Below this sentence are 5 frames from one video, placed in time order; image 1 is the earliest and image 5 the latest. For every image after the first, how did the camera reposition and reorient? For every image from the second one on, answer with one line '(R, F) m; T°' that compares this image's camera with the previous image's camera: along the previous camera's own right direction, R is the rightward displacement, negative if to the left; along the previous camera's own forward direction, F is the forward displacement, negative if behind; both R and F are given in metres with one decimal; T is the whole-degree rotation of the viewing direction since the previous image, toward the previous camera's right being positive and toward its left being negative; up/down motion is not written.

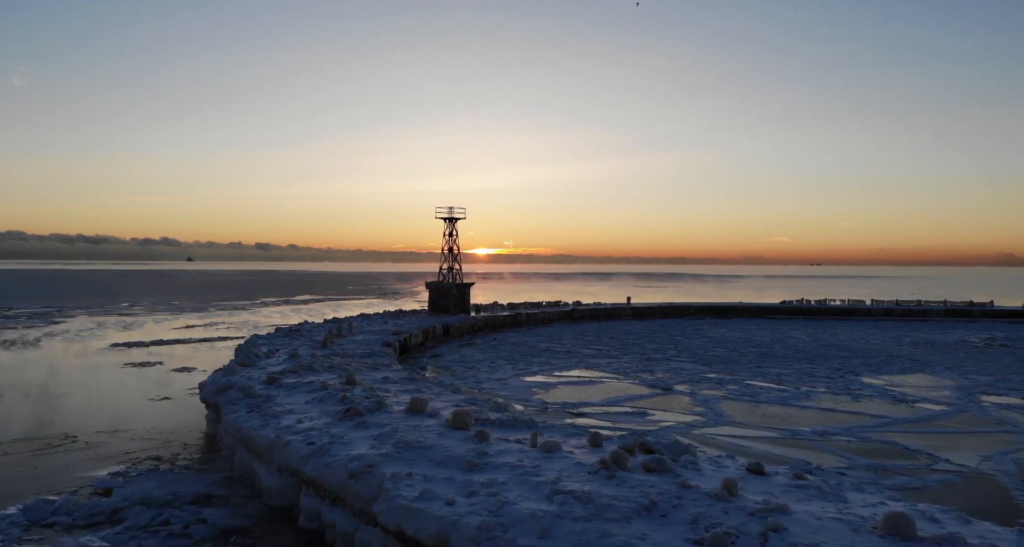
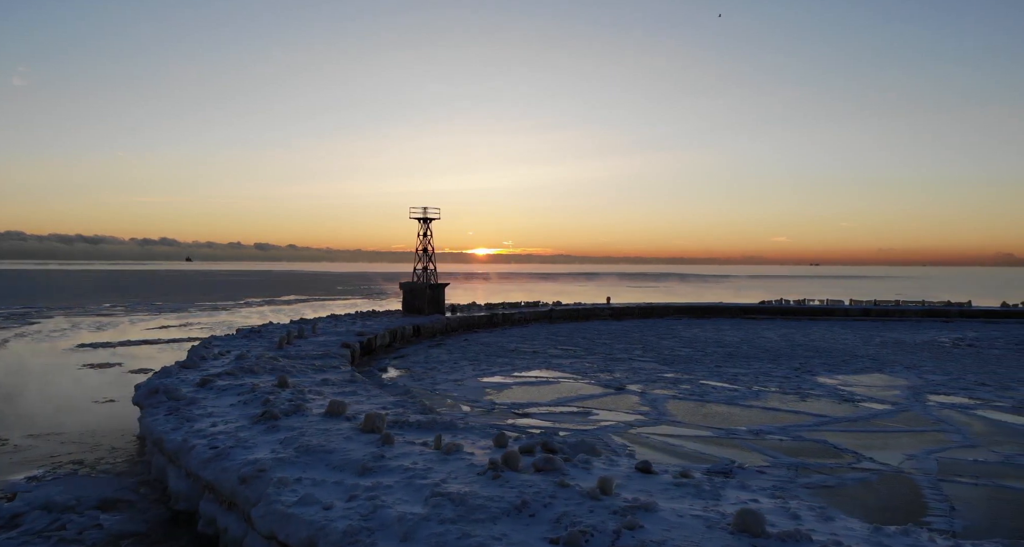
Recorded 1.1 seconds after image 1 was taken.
(+0.6, 0.0) m; +2°
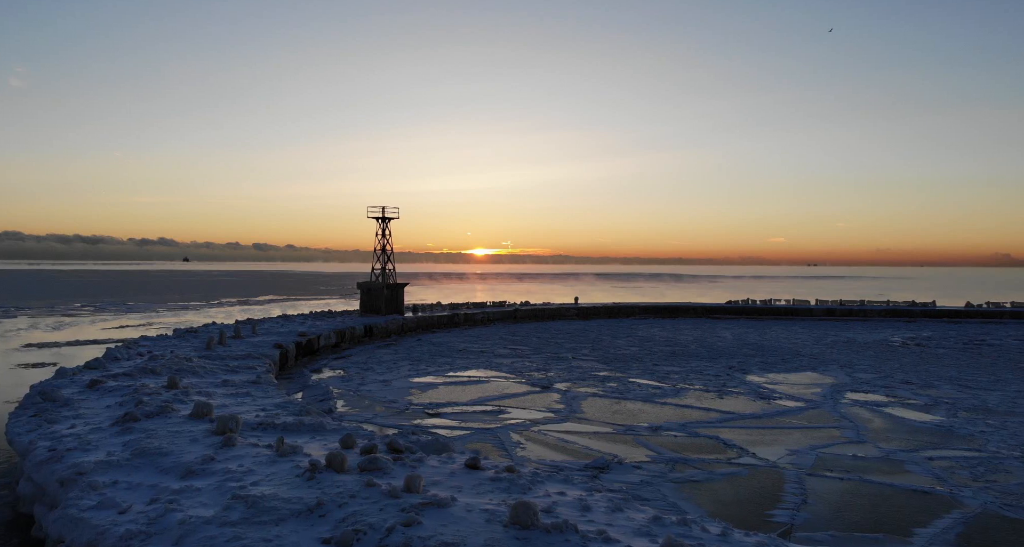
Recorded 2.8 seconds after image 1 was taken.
(+0.9, 0.0) m; +3°
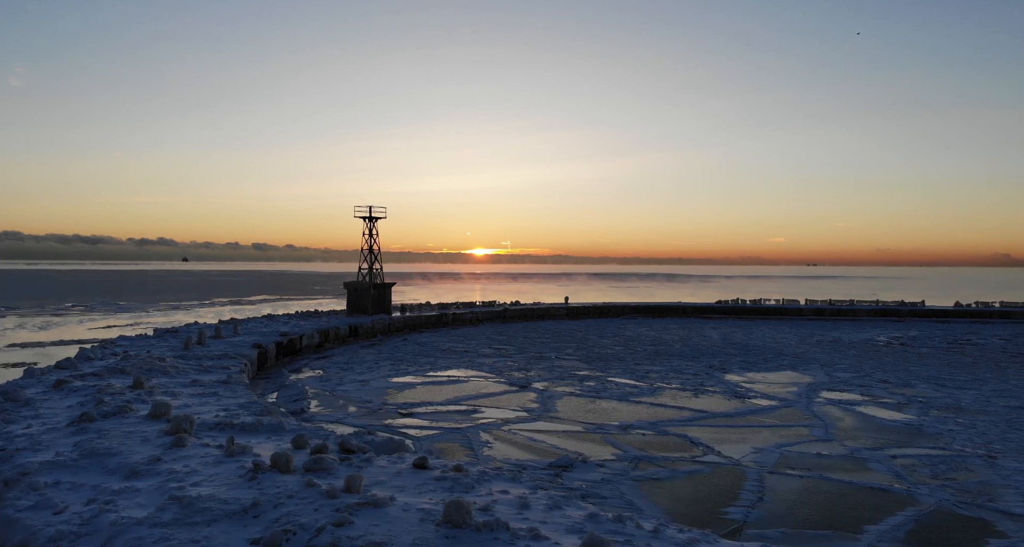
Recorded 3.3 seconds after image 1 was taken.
(+0.3, 0.0) m; +1°
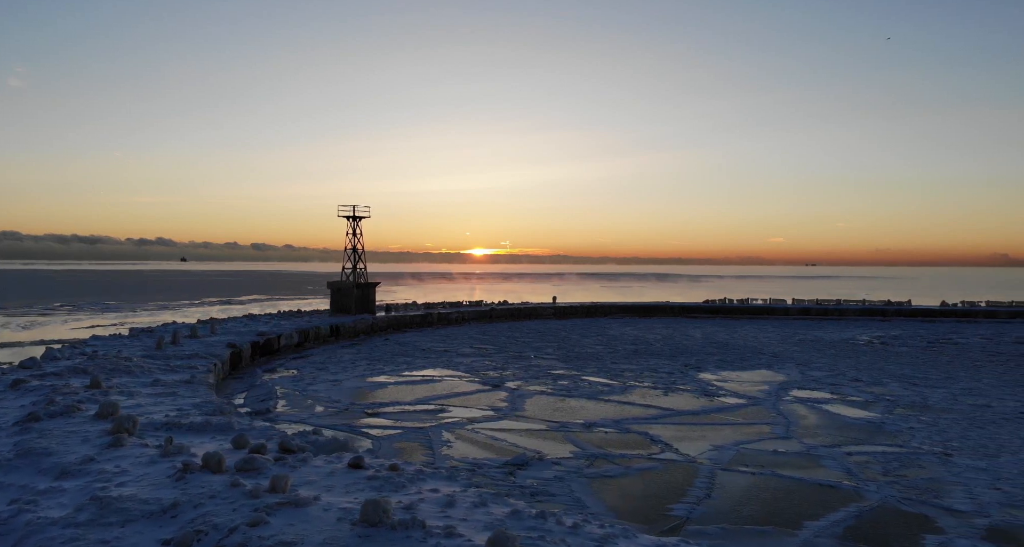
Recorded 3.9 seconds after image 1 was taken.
(+0.3, 0.0) m; +1°
